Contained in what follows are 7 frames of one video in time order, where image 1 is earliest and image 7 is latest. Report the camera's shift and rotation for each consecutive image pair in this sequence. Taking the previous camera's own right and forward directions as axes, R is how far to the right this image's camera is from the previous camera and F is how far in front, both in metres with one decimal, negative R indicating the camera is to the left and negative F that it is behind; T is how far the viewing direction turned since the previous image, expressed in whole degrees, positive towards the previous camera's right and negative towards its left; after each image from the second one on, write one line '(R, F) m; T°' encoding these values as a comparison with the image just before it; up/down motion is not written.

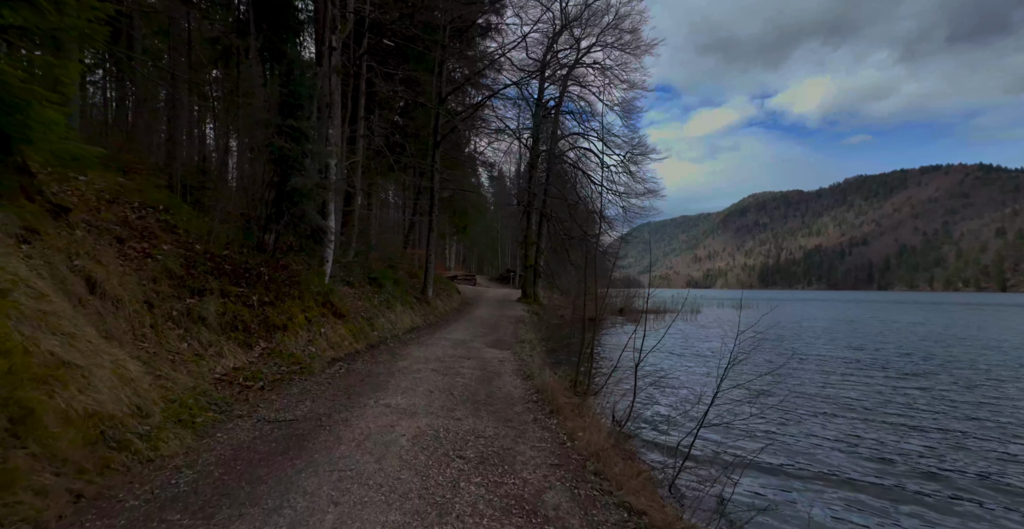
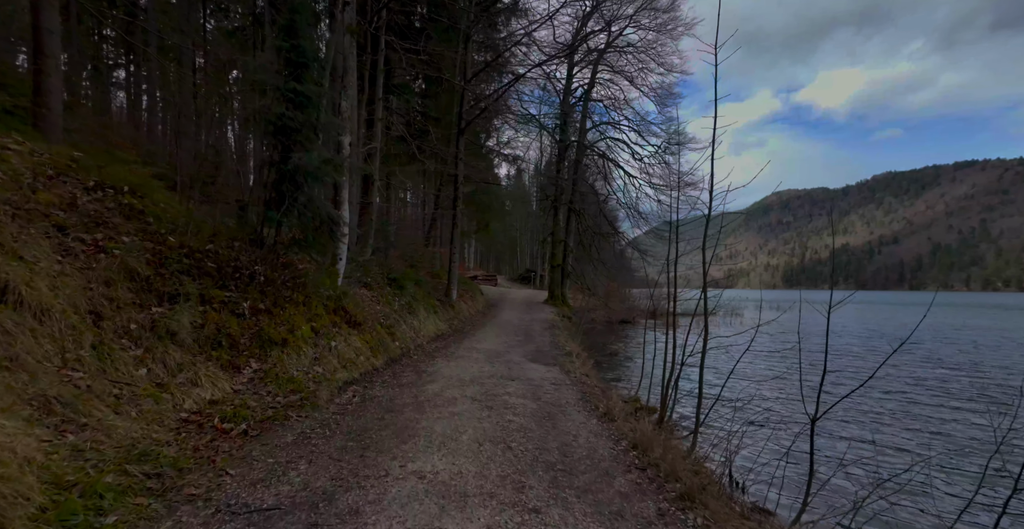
(-0.5, +1.8) m; -2°
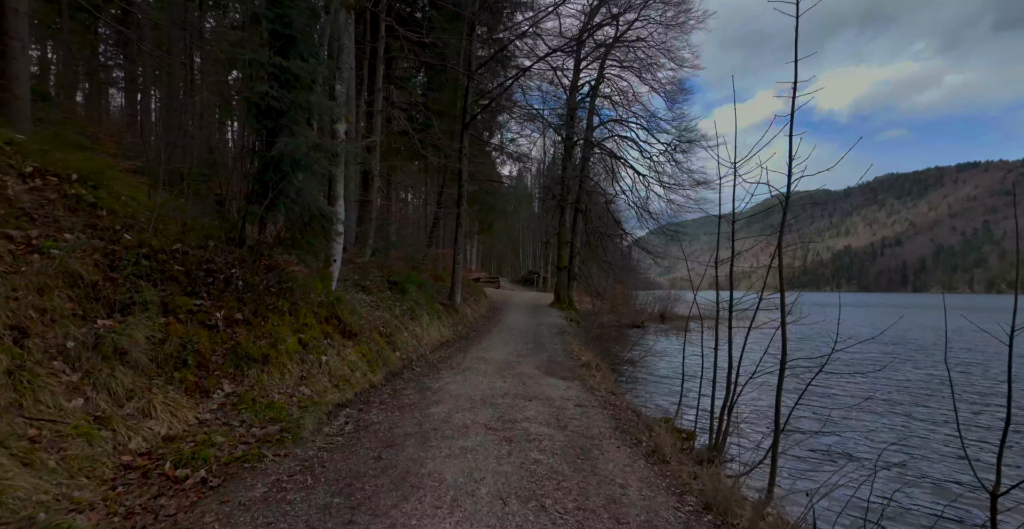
(-0.2, +0.9) m; 0°
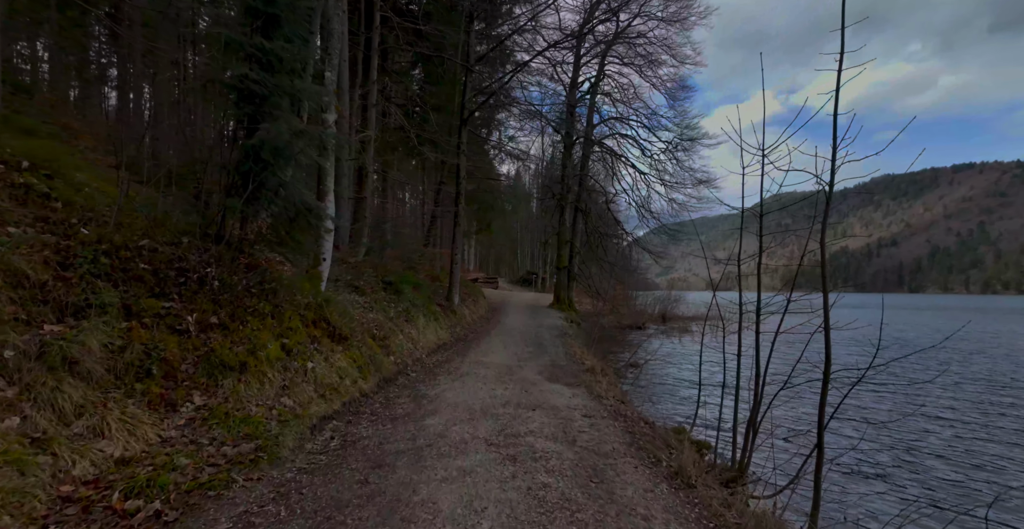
(-0.1, +0.5) m; 0°
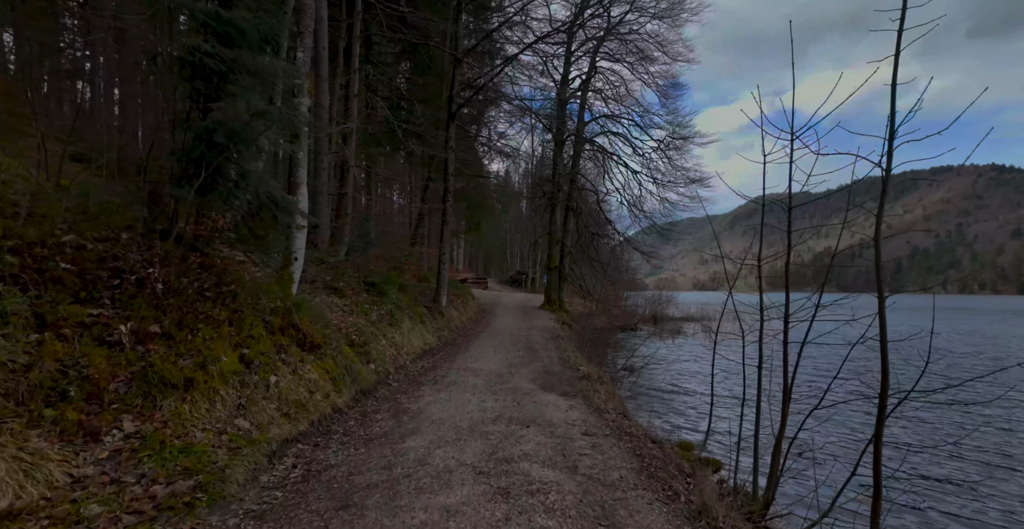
(0.0, +0.6) m; +1°
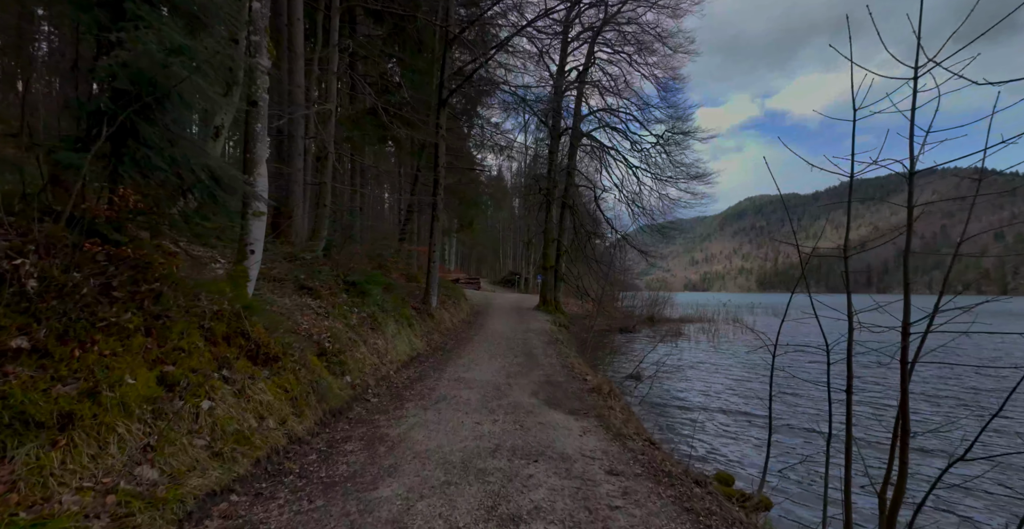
(-0.1, +1.1) m; +1°
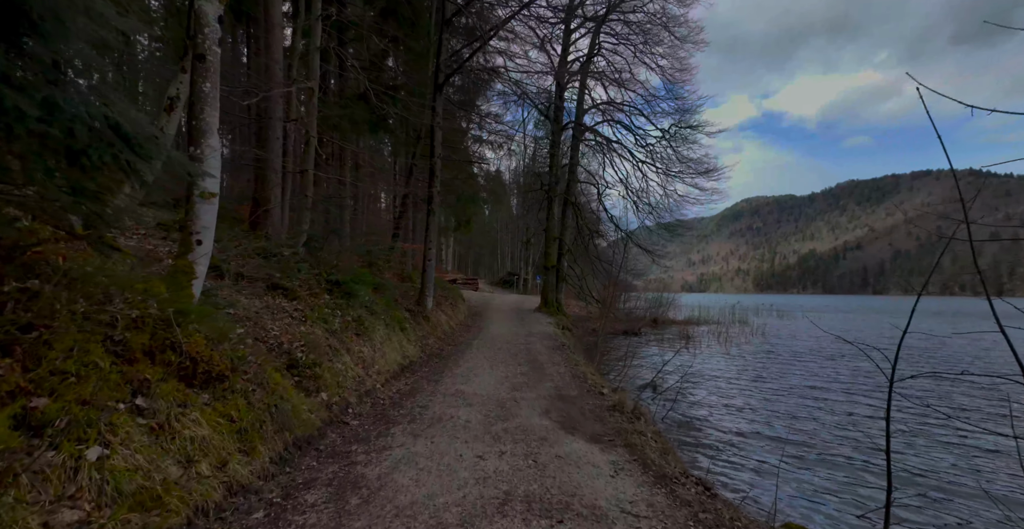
(-0.1, +1.1) m; 0°
